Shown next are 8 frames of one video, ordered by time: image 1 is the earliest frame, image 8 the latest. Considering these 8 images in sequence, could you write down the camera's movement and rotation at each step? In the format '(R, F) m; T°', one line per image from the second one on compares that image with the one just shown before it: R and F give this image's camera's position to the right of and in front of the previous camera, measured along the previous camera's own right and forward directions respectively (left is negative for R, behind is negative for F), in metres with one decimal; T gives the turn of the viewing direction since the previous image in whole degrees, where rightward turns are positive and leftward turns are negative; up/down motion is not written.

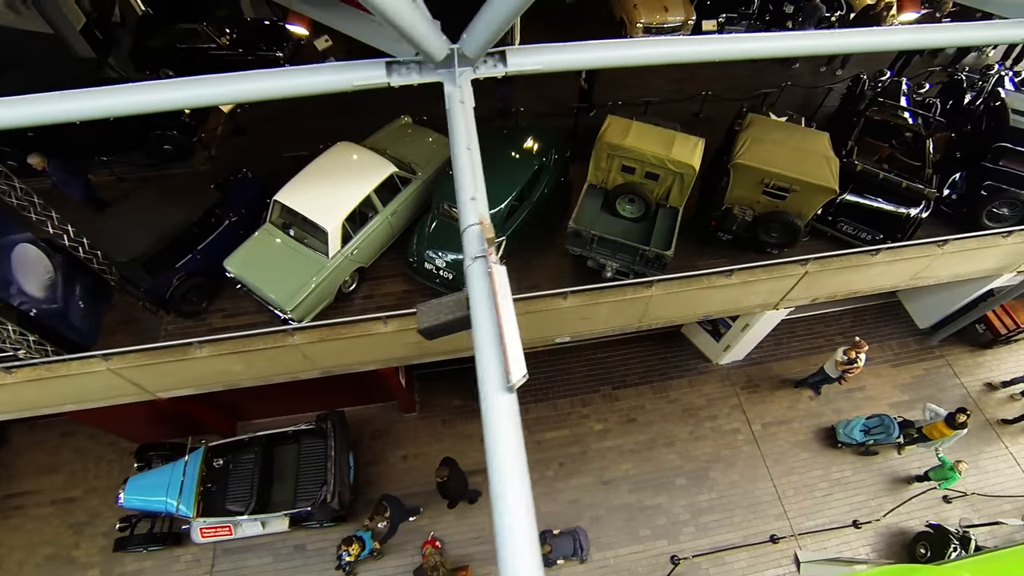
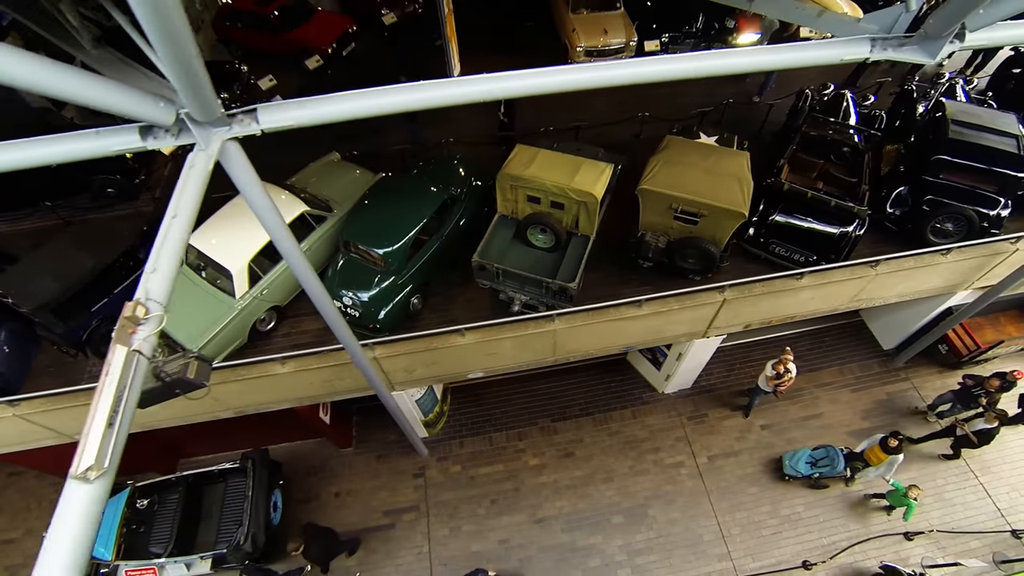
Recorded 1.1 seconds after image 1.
(+1.9, +0.2) m; -3°
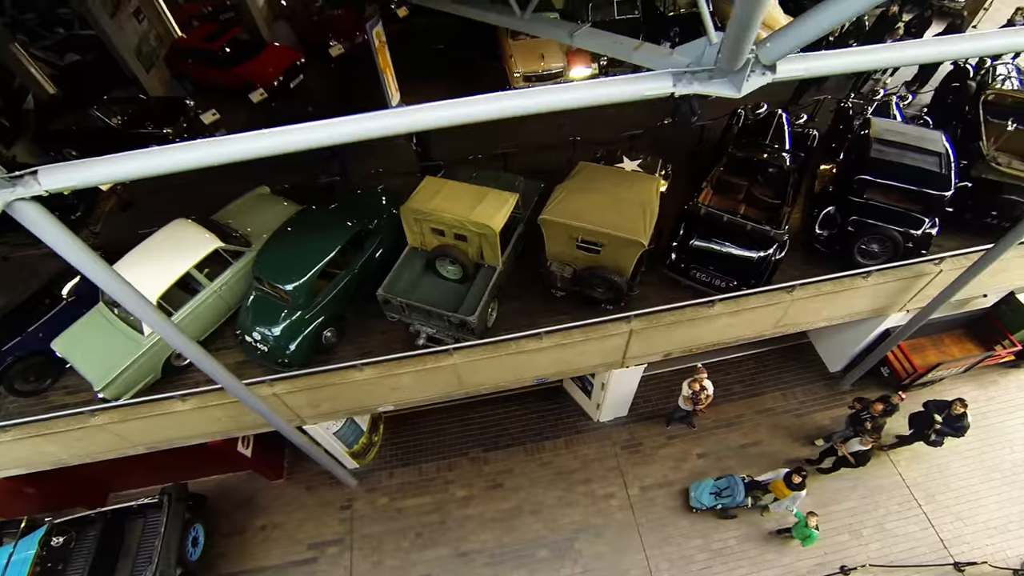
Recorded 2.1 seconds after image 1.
(+1.7, +0.1) m; -1°
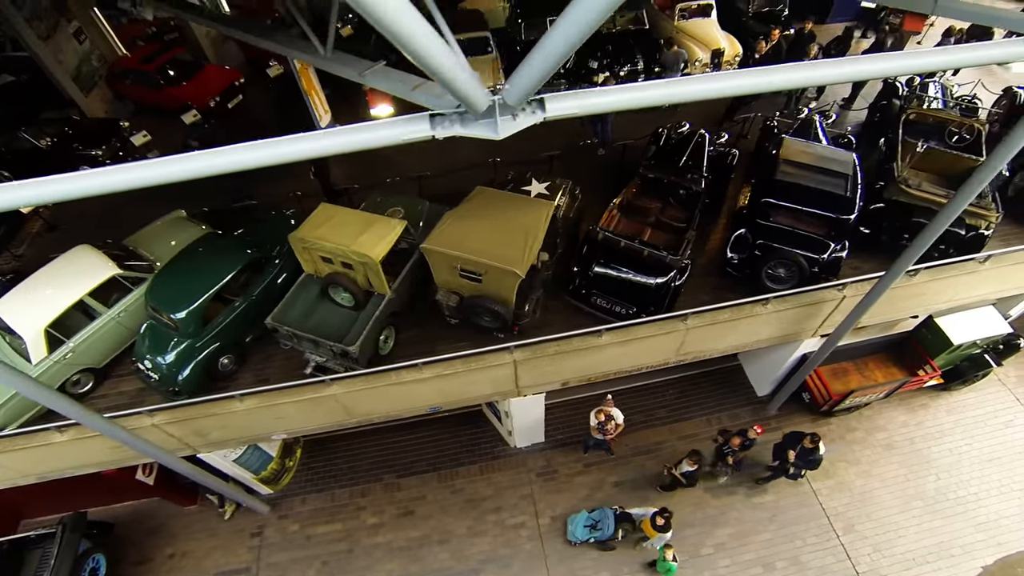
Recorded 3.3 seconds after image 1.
(+1.9, +0.1) m; -1°
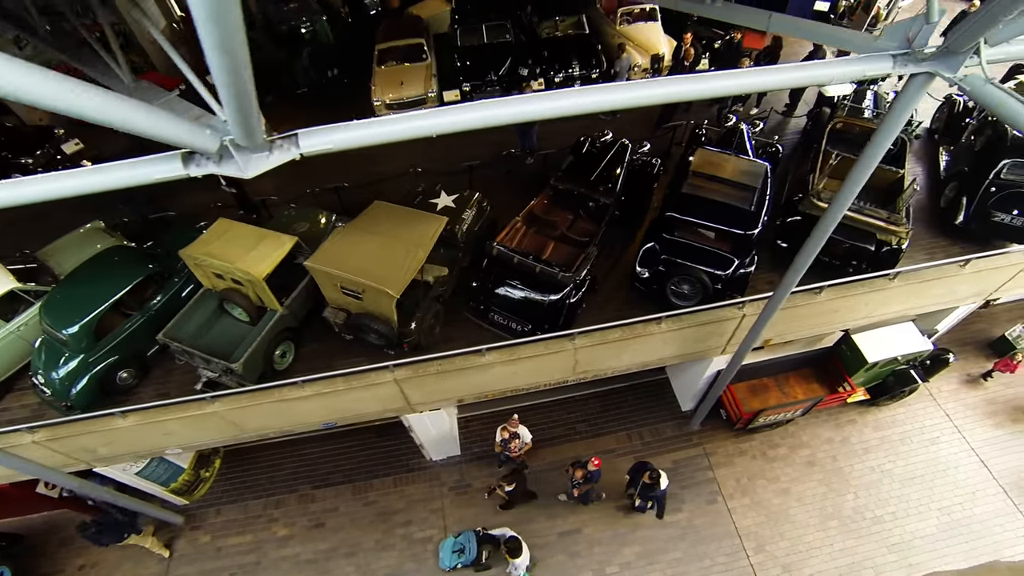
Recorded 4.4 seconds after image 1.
(+1.8, +0.2) m; -1°
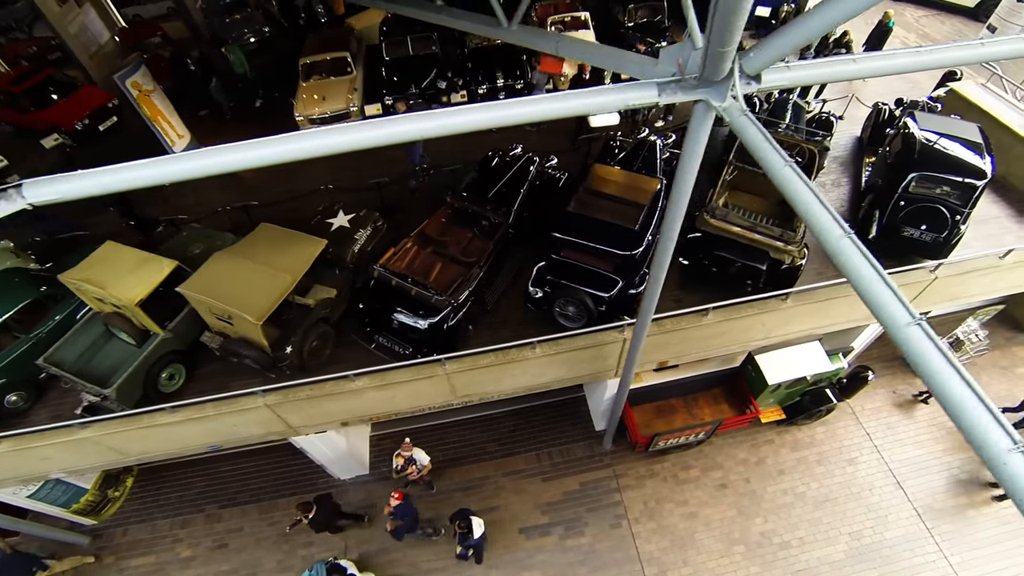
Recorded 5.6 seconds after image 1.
(+2.0, +0.1) m; -1°
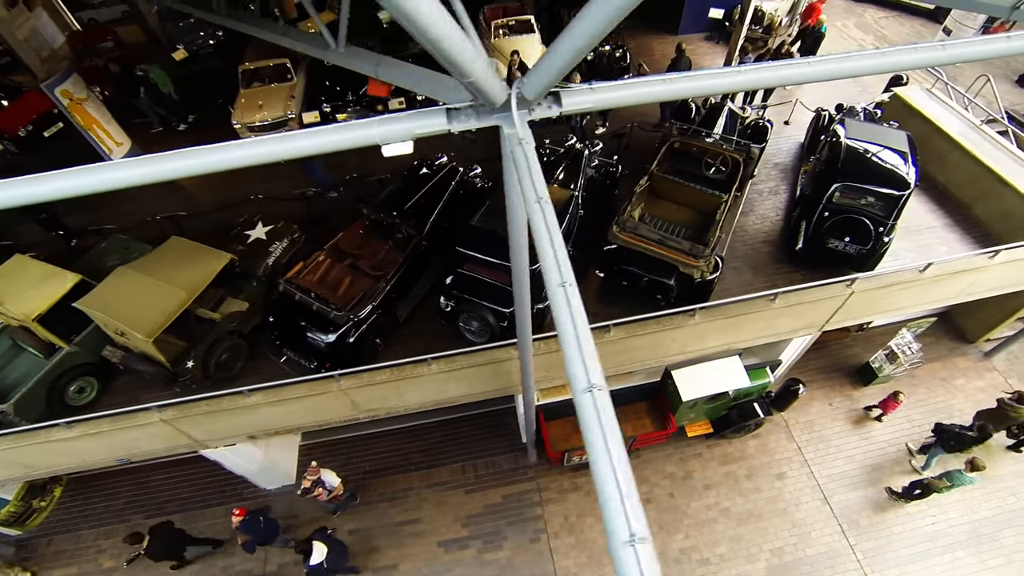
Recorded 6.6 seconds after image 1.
(+1.6, +0.1) m; -1°
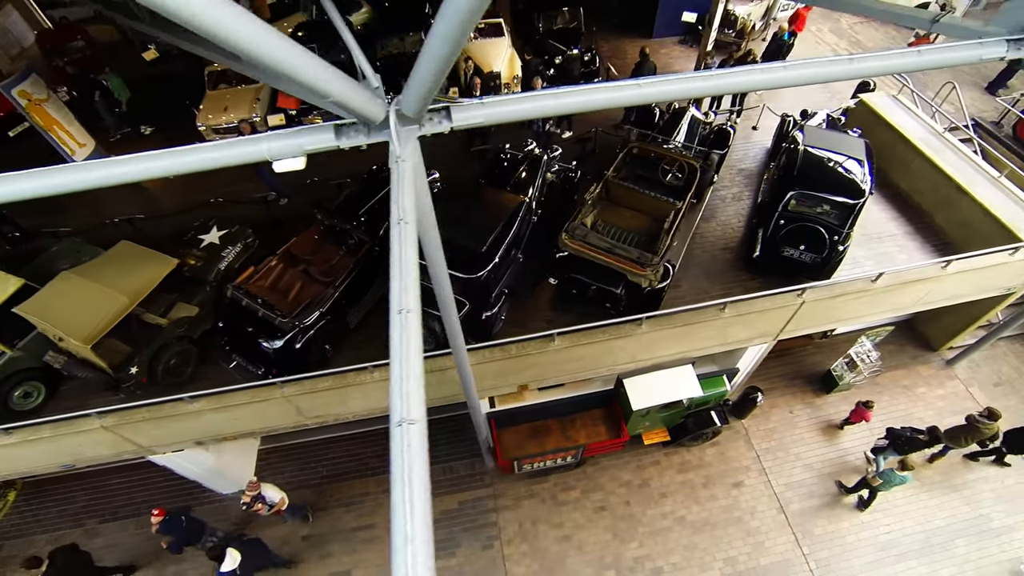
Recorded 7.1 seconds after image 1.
(+0.8, +0.1) m; 0°
